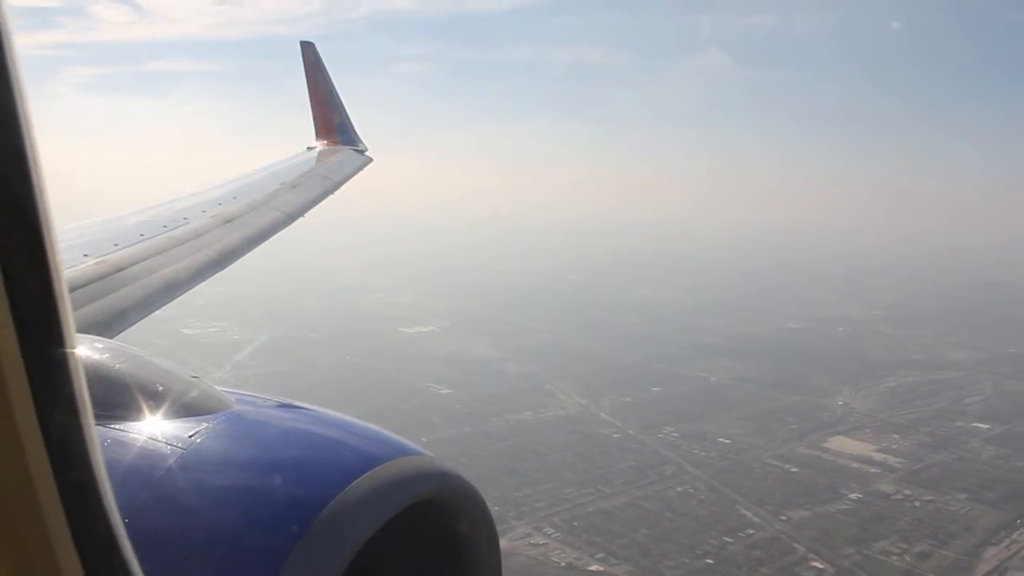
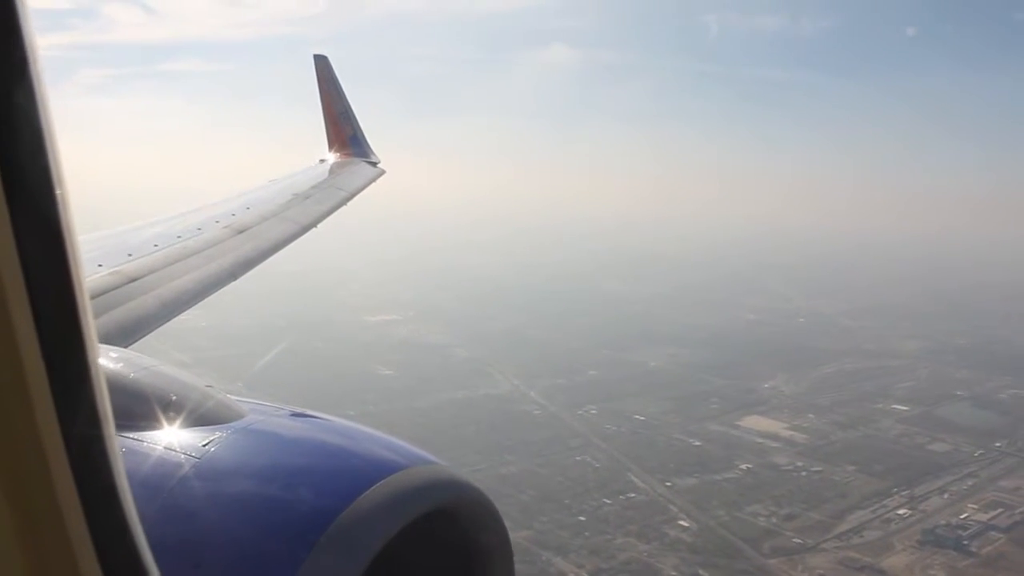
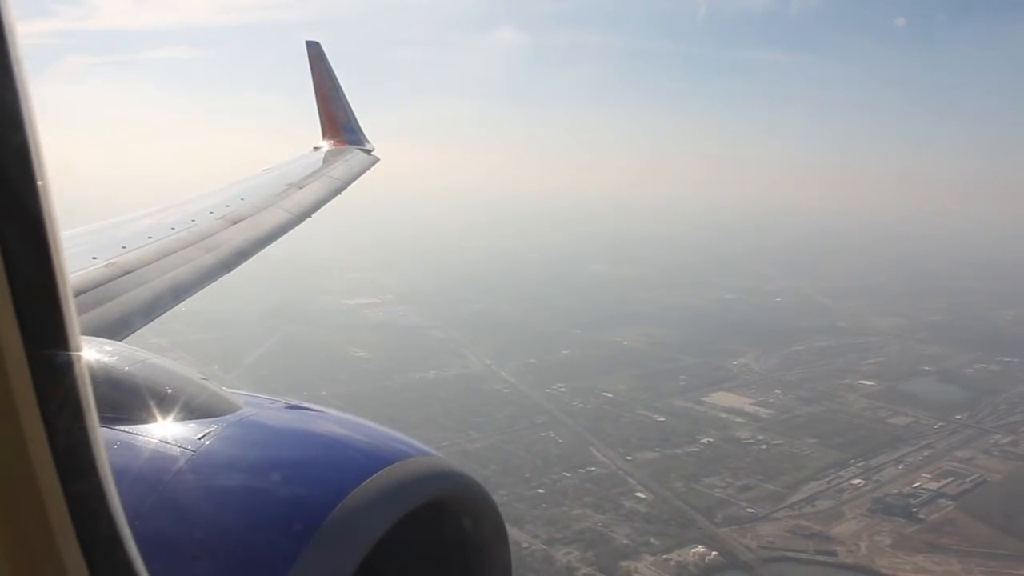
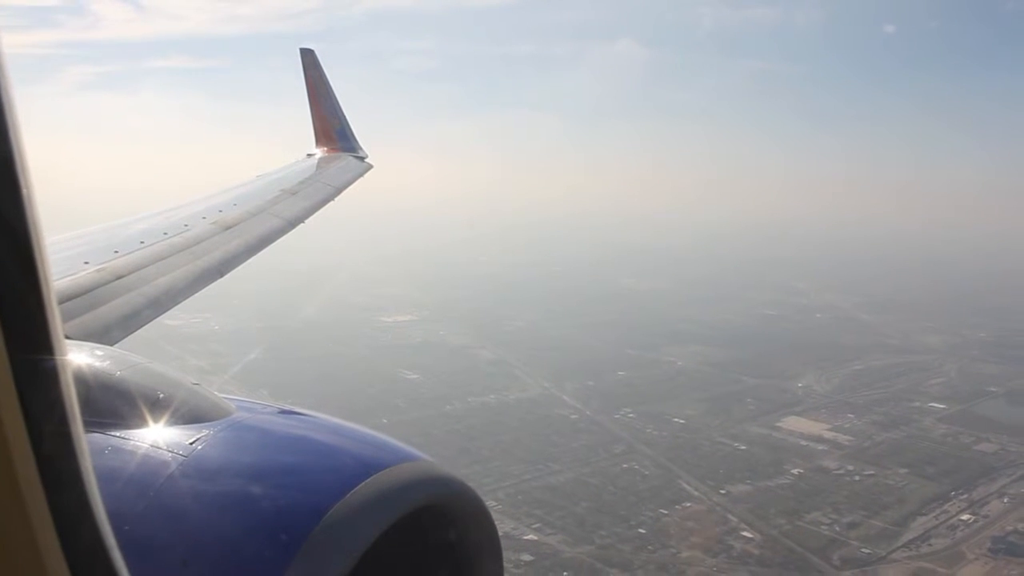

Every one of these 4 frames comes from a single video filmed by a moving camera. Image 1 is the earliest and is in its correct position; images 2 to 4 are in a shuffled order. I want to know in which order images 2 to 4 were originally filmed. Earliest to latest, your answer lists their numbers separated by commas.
4, 2, 3
